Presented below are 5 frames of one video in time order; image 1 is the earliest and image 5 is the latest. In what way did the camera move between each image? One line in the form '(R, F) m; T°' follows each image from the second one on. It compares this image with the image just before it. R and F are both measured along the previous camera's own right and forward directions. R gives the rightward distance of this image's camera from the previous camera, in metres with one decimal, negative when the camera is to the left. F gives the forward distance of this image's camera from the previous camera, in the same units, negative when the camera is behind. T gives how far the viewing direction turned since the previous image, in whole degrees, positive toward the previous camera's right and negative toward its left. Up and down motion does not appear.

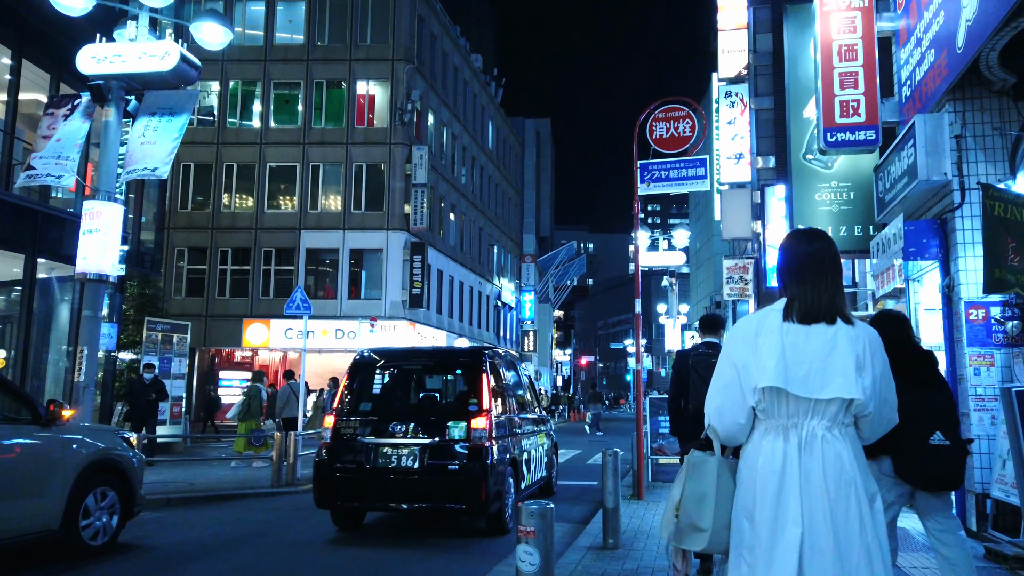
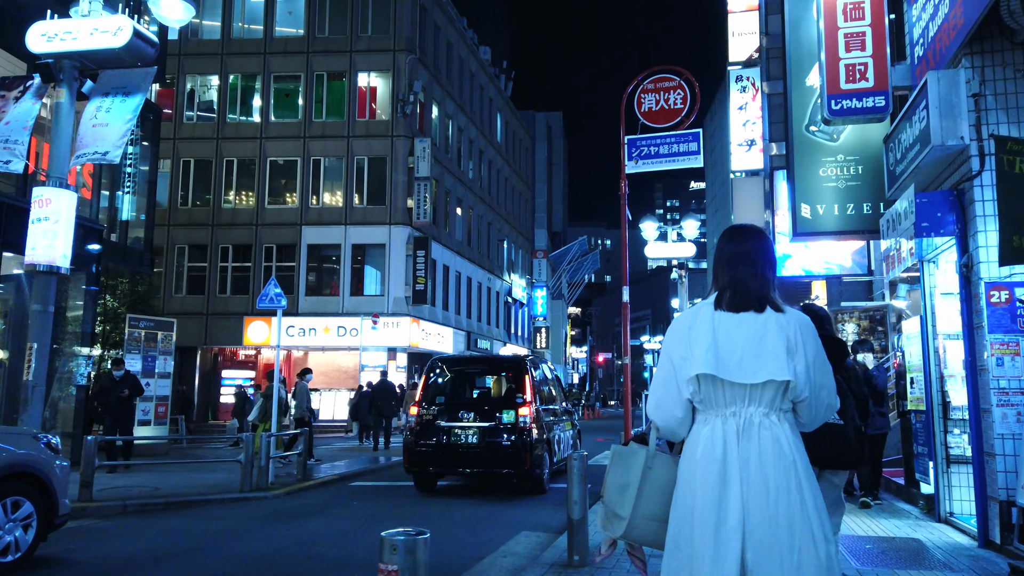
(+0.5, +0.8) m; -1°
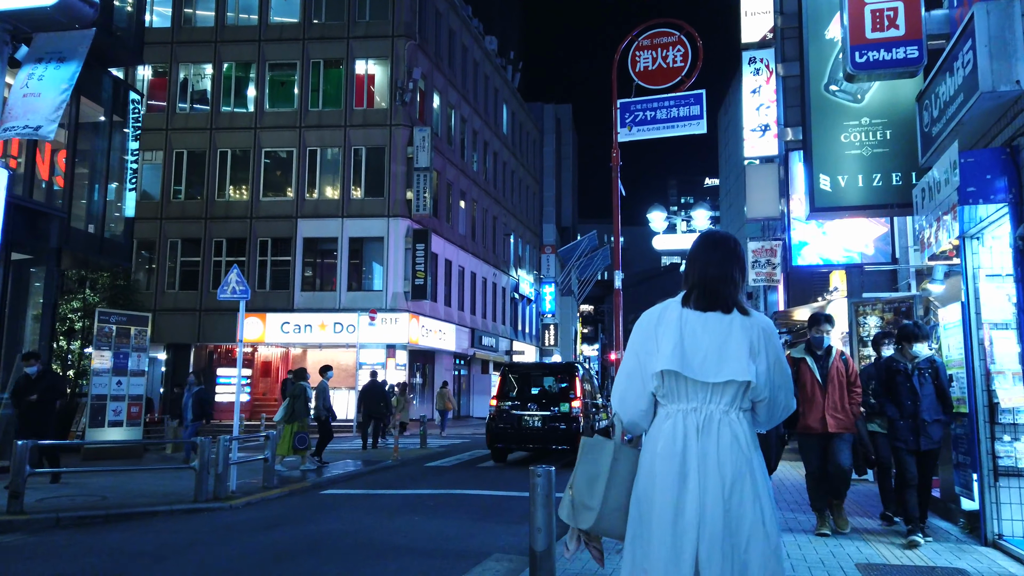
(+0.4, +1.2) m; -1°
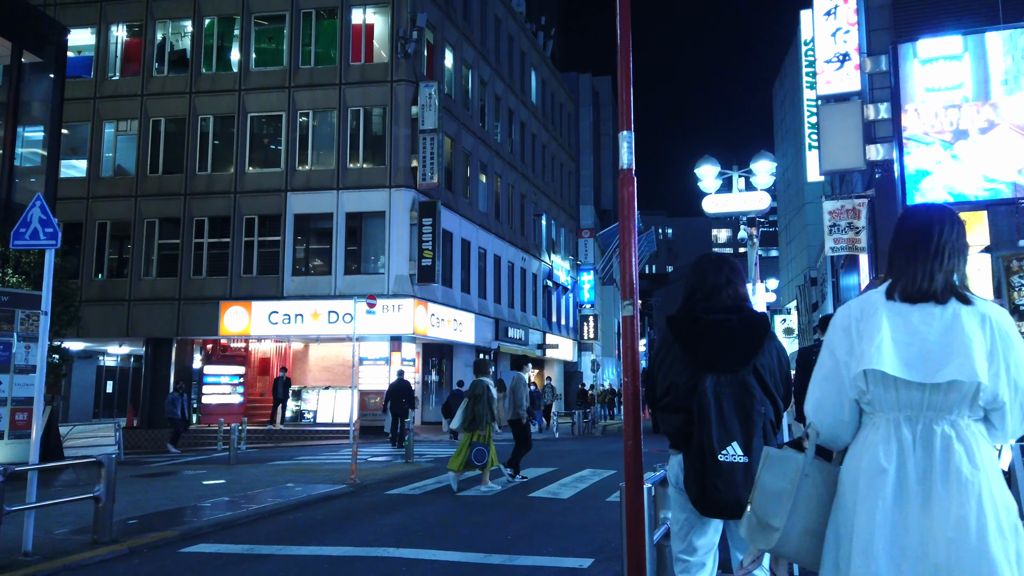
(+0.7, +4.4) m; -3°
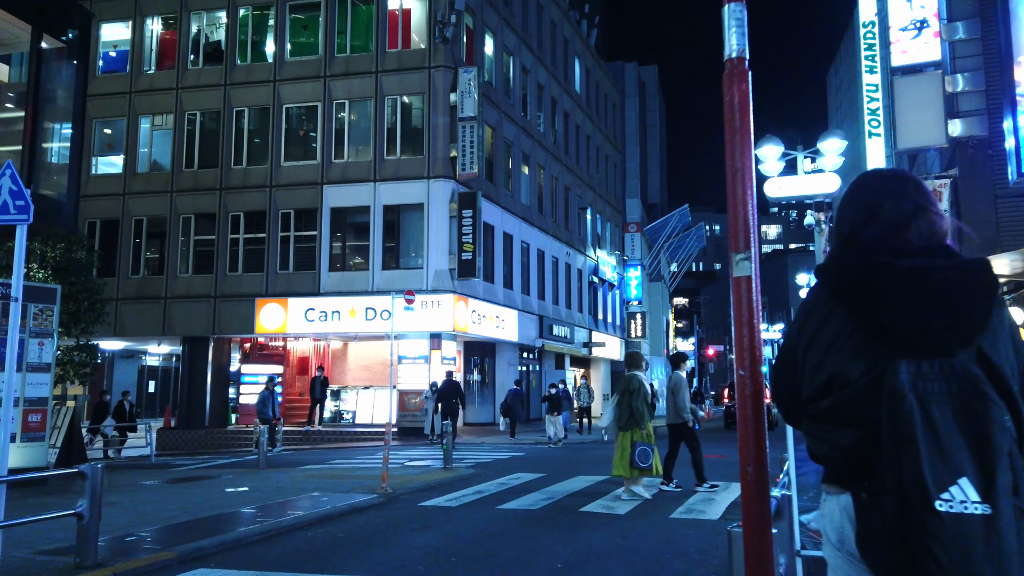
(0.0, +1.2) m; -3°
